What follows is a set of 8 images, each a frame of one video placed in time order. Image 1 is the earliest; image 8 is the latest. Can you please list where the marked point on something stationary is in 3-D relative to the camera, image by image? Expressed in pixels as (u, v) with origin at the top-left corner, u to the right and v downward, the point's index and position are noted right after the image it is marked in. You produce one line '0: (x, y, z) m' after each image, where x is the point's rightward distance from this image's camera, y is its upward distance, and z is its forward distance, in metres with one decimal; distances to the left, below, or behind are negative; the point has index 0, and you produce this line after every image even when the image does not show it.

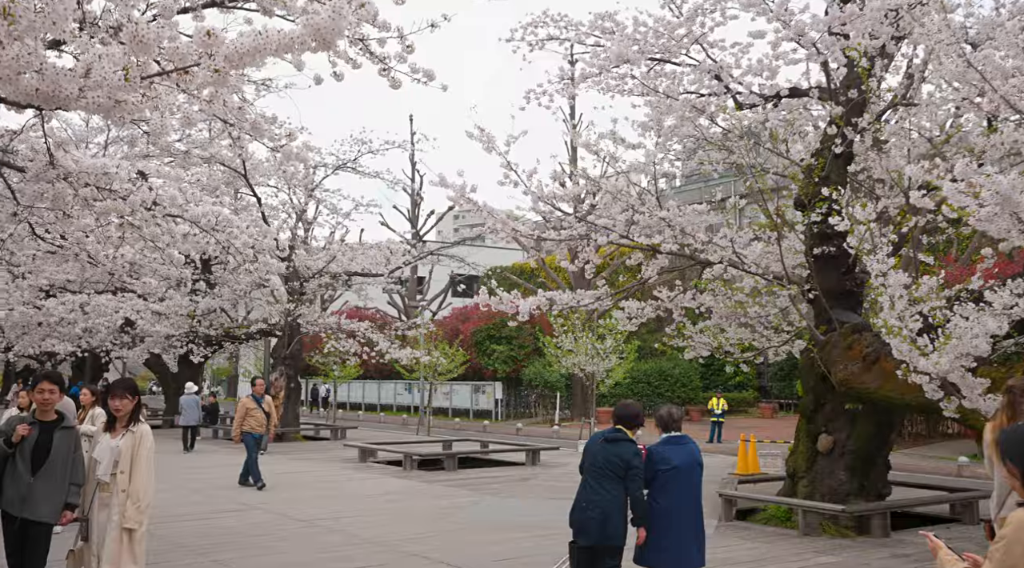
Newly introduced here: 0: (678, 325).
0: (+2.5, -0.6, +12.8) m
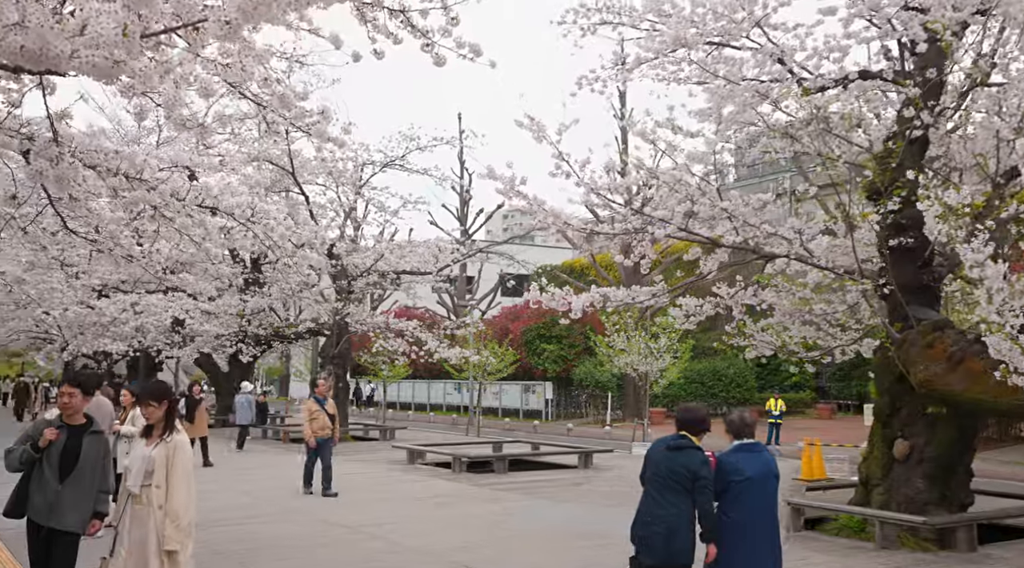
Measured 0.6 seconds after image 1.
0: (+3.2, -0.6, +12.2) m
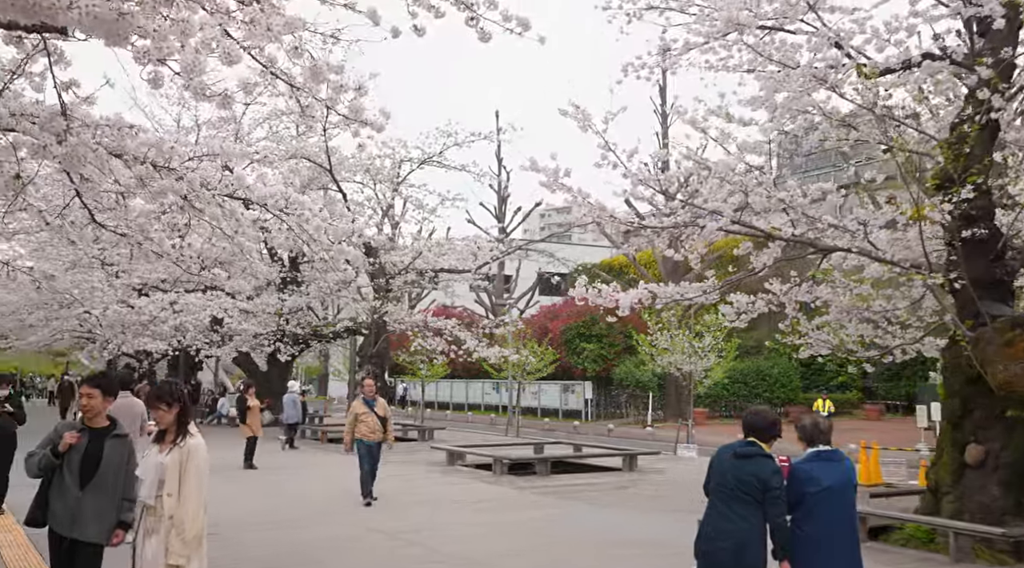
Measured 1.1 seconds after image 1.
0: (+3.8, -0.5, +11.6) m
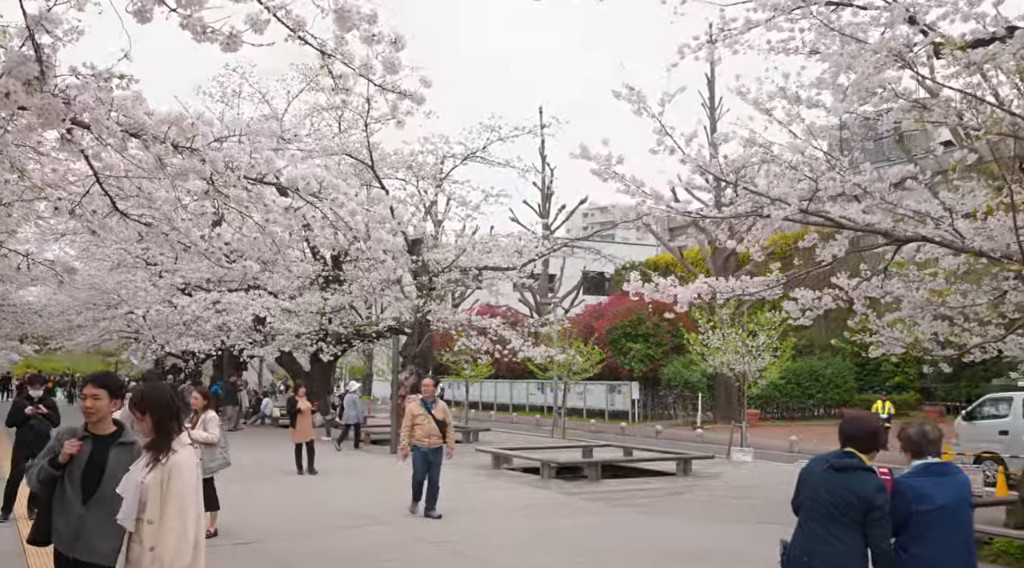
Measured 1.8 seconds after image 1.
0: (+4.4, -0.4, +10.9) m
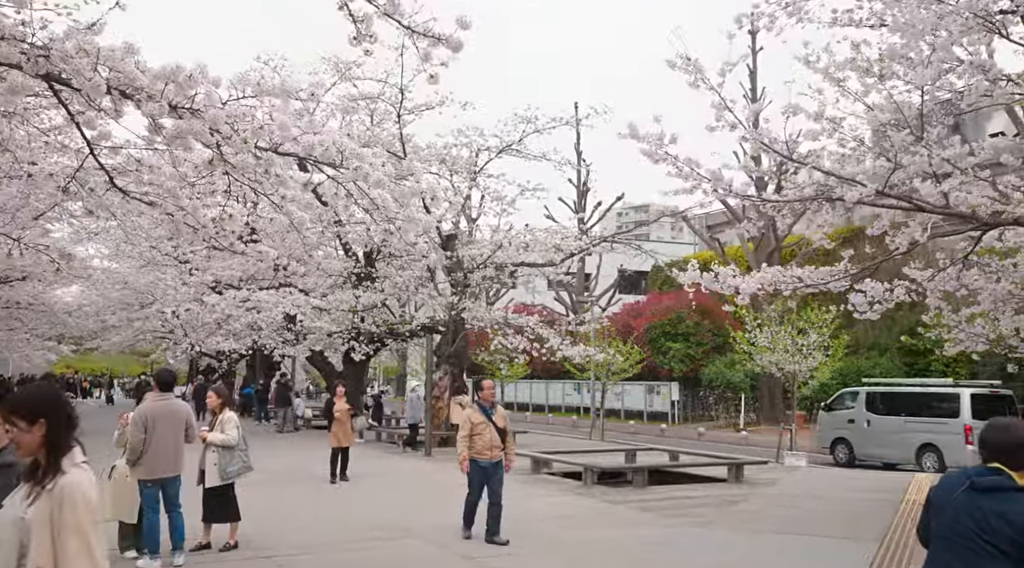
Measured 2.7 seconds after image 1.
0: (+4.9, -0.3, +10.0) m
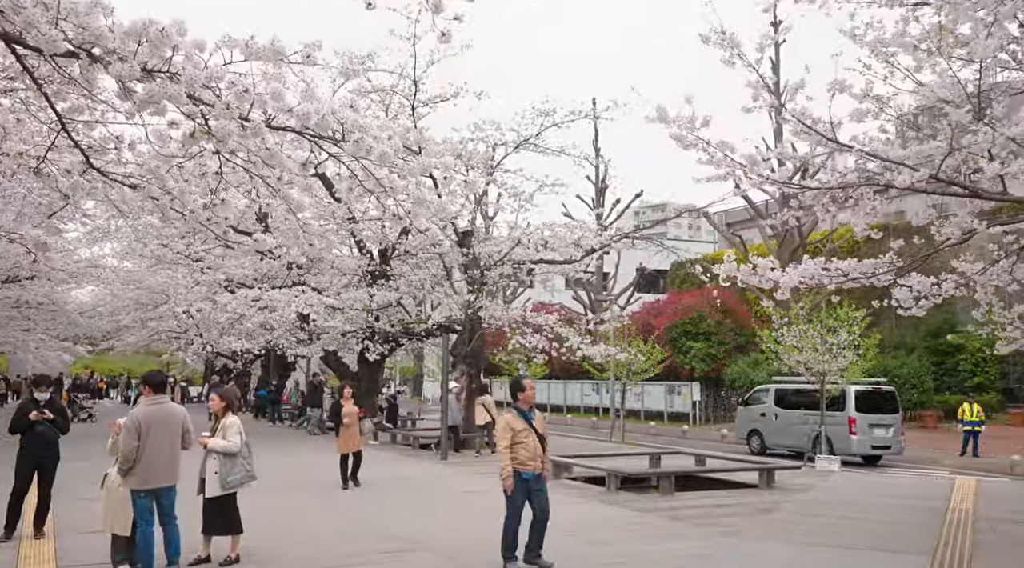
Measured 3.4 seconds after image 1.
0: (+5.1, -0.3, +9.4) m
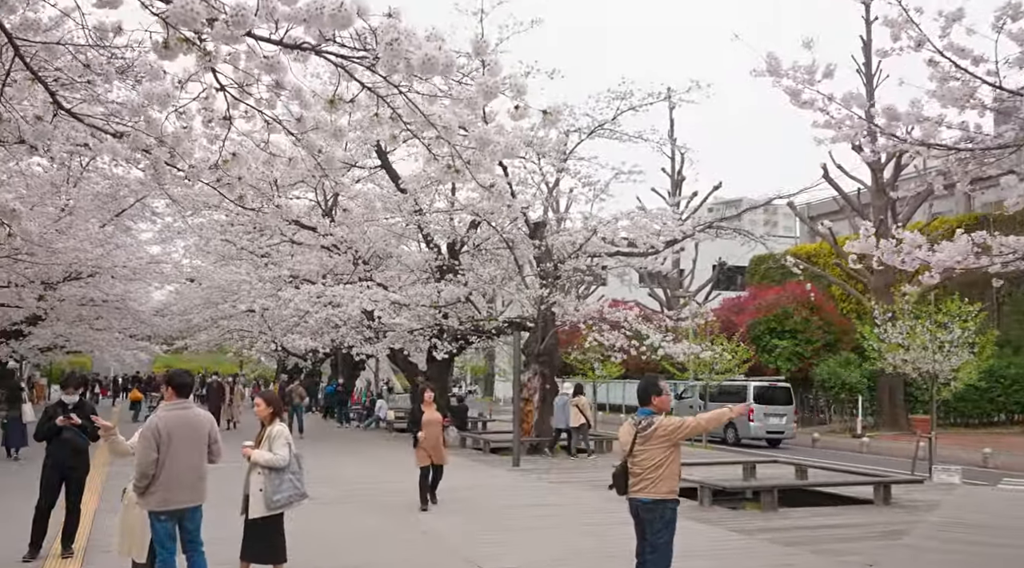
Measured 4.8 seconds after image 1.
0: (+5.9, -0.1, +7.9) m
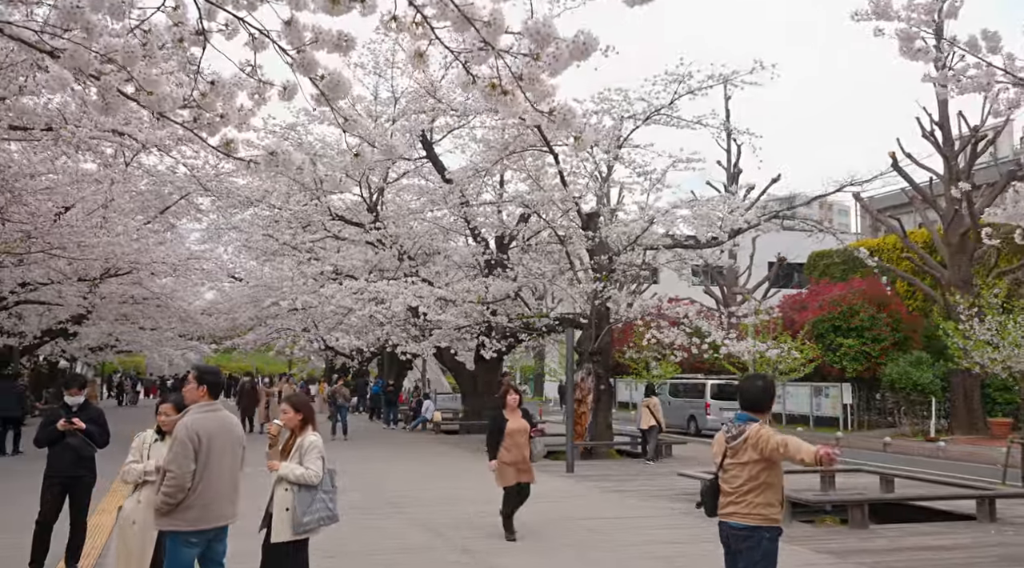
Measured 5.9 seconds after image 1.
0: (+6.3, 0.0, +6.6) m
